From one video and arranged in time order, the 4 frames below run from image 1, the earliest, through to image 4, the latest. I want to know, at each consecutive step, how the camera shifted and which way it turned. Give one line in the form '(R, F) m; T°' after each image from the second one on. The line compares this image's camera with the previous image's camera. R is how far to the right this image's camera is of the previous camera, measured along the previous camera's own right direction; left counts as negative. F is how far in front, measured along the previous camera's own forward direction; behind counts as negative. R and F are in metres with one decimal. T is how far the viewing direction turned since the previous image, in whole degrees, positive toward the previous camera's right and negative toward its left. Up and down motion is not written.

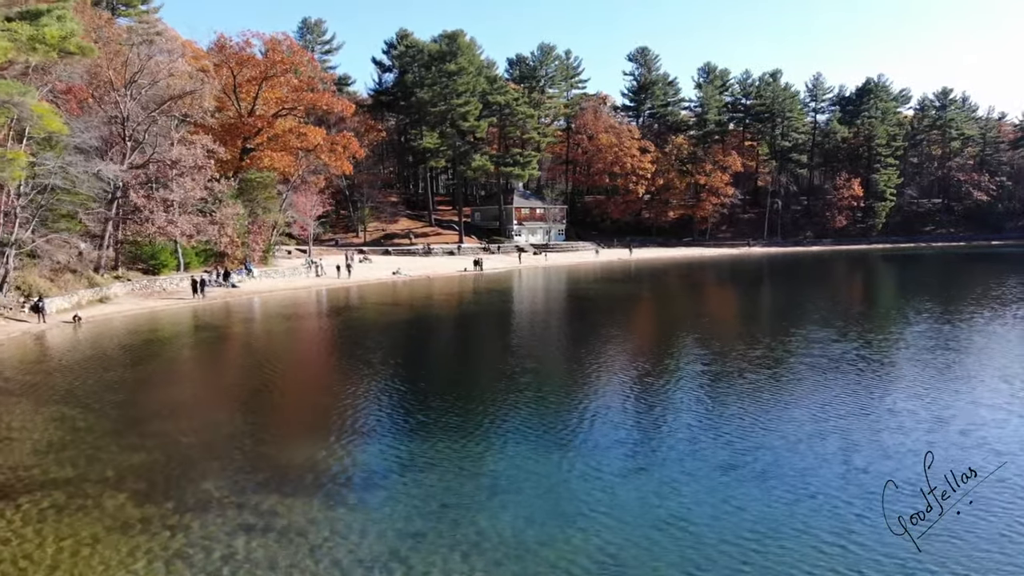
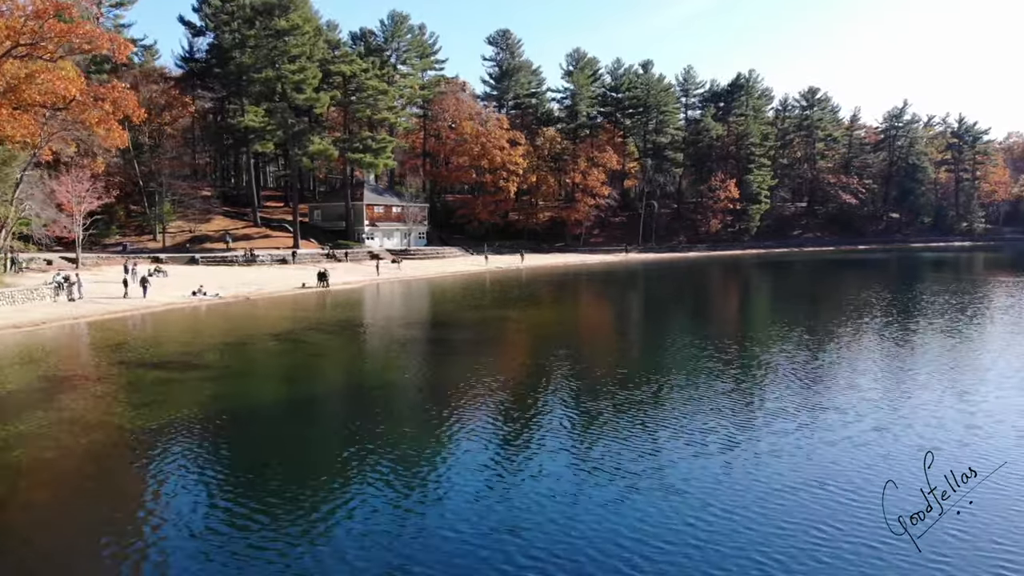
(-0.9, +12.0) m; +13°
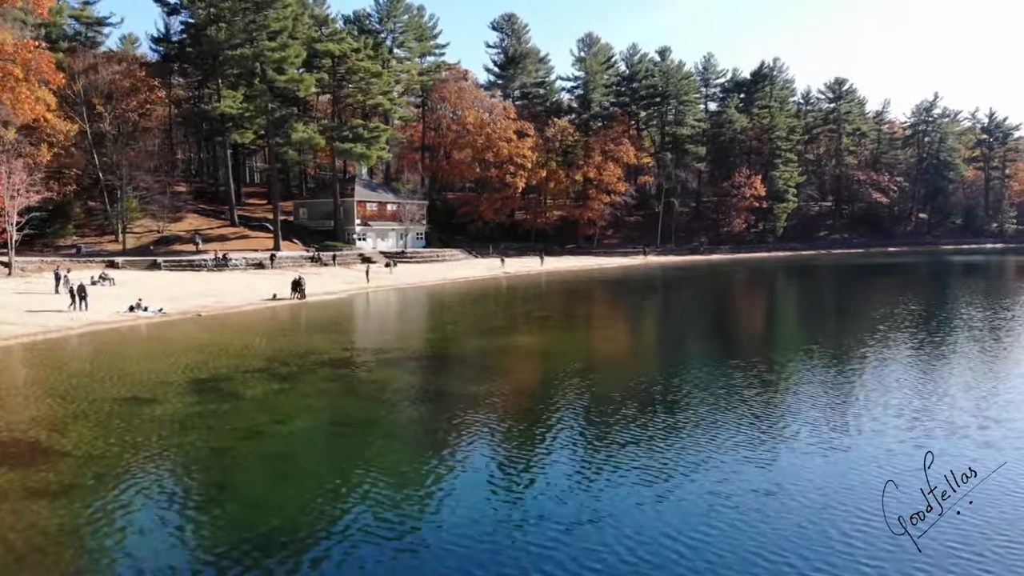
(-1.0, +7.0) m; 0°
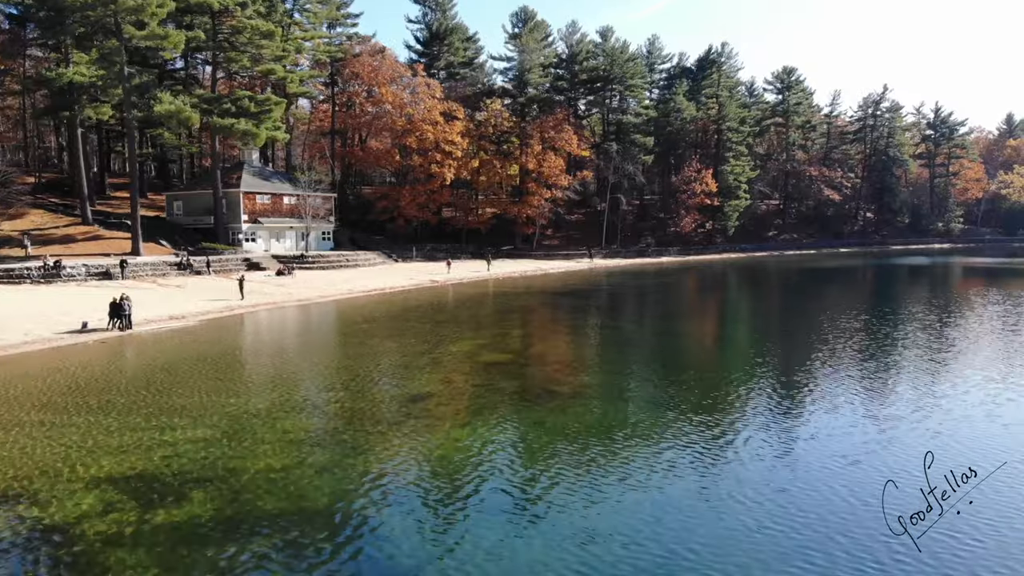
(+0.2, +8.8) m; +6°
